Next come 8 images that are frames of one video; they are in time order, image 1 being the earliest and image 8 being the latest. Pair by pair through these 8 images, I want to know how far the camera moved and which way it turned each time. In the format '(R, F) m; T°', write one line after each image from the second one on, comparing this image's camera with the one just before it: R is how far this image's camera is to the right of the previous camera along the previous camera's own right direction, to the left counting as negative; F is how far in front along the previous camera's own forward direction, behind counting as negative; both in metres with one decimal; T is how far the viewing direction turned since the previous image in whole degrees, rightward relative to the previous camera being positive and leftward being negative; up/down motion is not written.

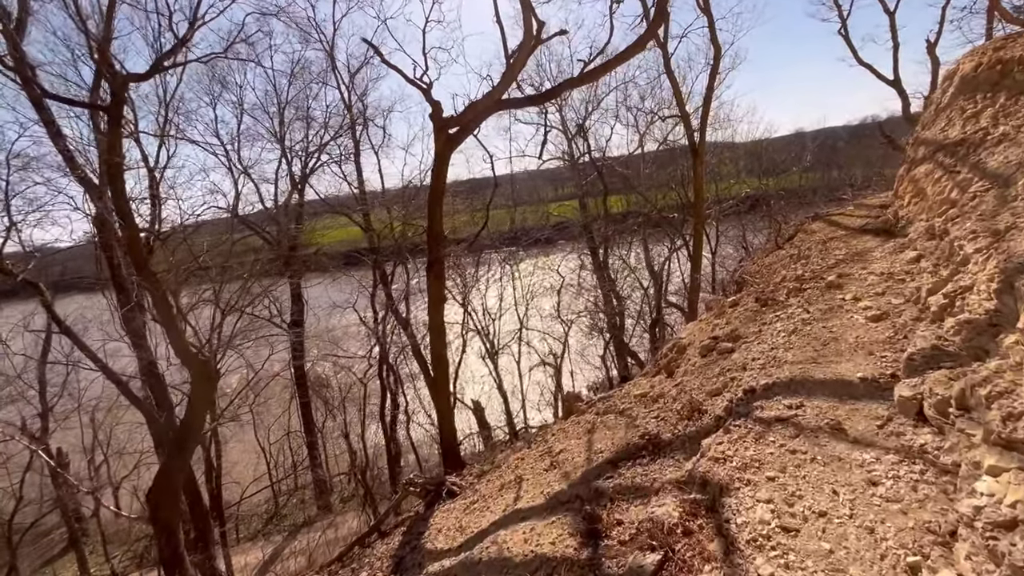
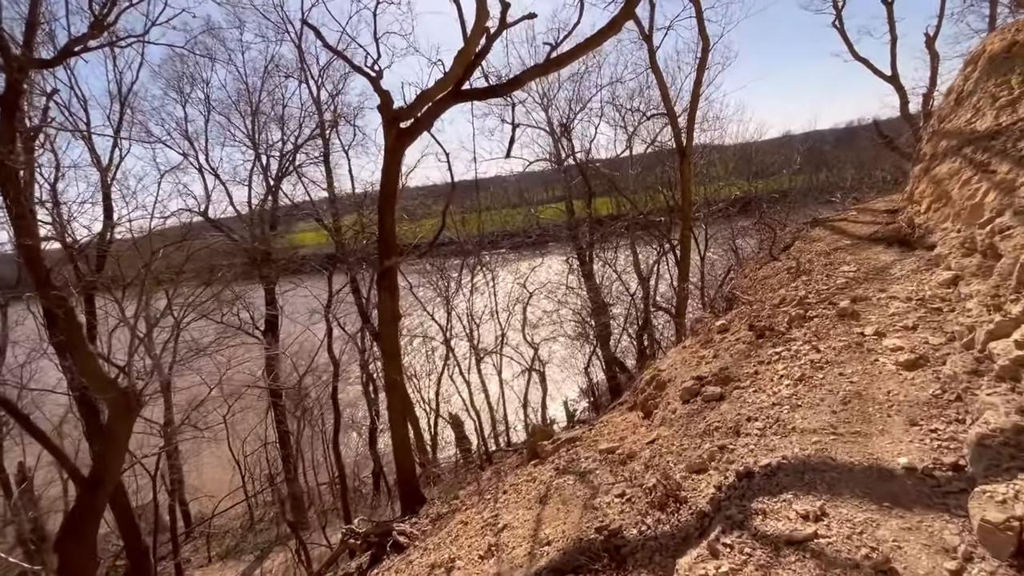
(+0.4, +0.8) m; +1°
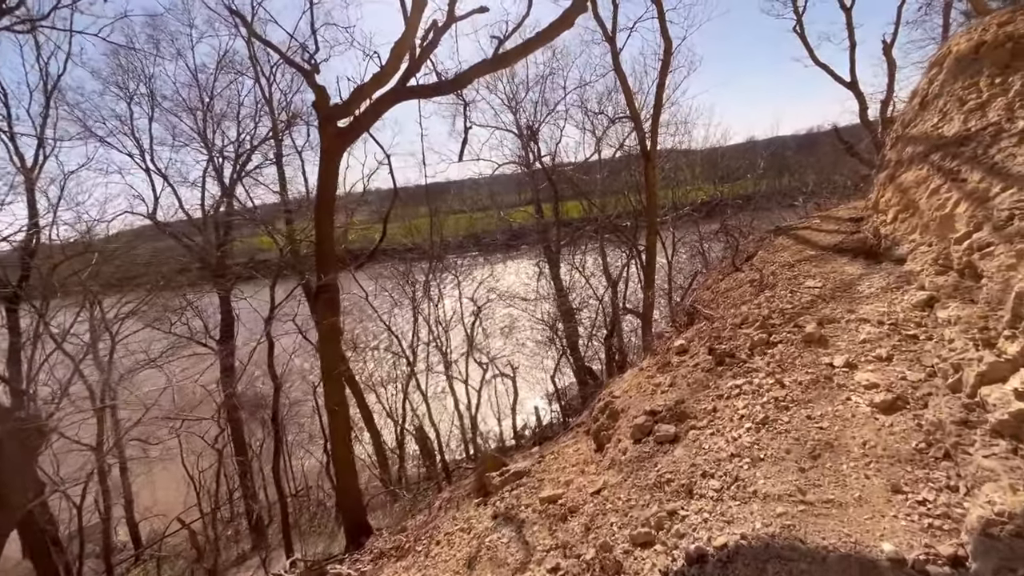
(+0.3, +0.4) m; +3°
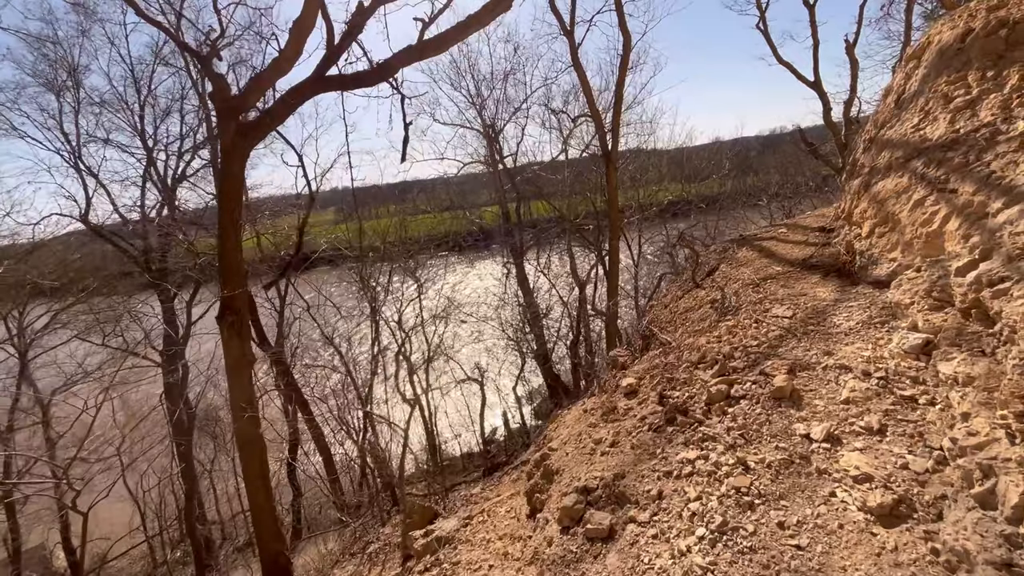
(+0.4, +0.6) m; +3°
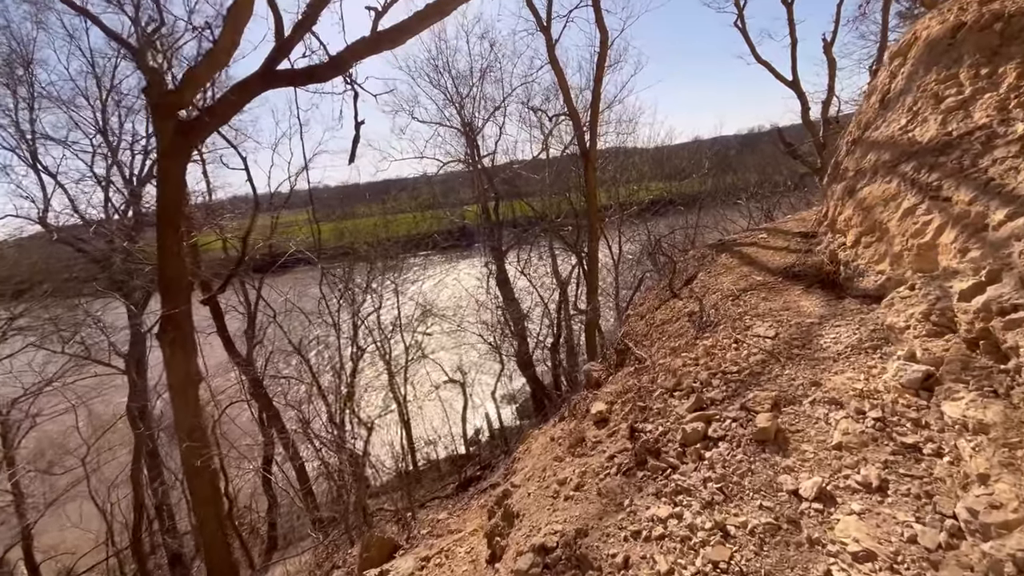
(+0.2, +0.3) m; +2°
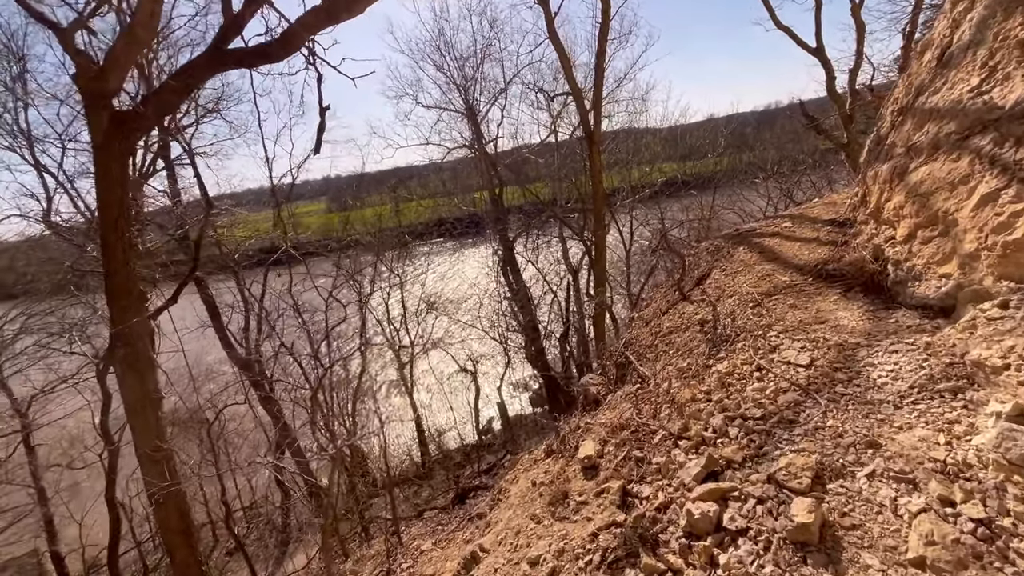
(+0.2, +0.6) m; -2°
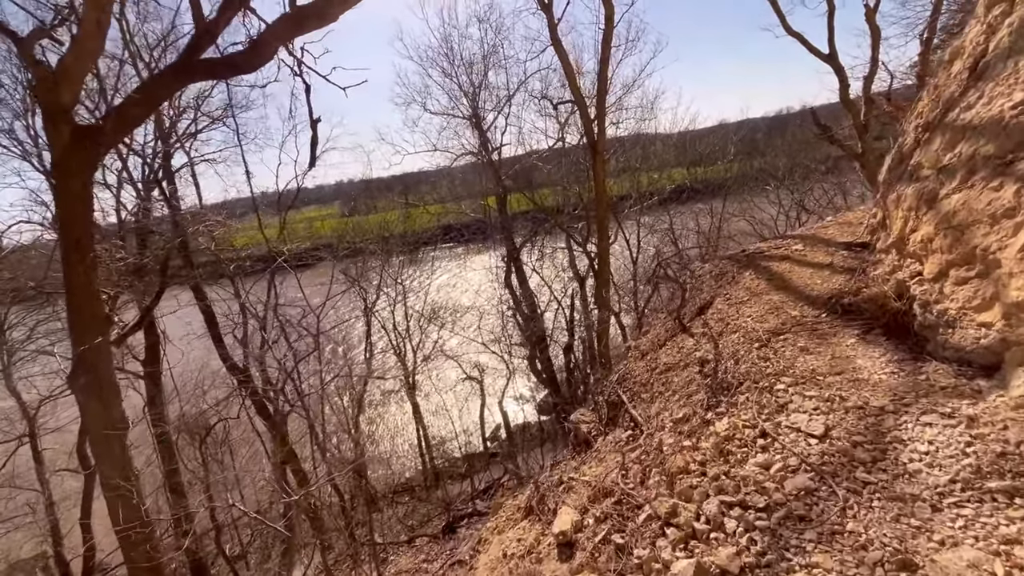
(+0.2, +0.3) m; -1°
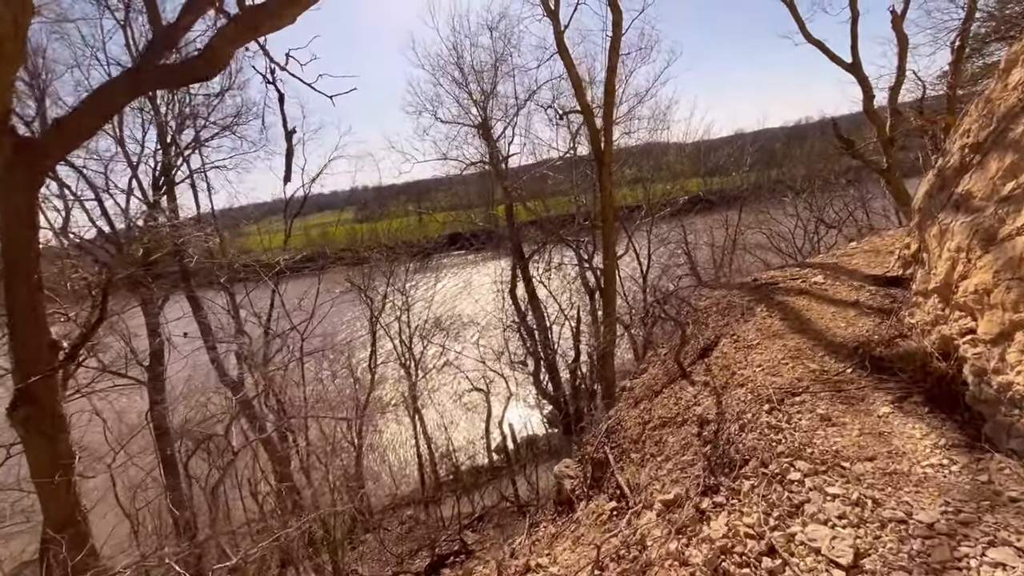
(+0.2, +0.4) m; -2°
